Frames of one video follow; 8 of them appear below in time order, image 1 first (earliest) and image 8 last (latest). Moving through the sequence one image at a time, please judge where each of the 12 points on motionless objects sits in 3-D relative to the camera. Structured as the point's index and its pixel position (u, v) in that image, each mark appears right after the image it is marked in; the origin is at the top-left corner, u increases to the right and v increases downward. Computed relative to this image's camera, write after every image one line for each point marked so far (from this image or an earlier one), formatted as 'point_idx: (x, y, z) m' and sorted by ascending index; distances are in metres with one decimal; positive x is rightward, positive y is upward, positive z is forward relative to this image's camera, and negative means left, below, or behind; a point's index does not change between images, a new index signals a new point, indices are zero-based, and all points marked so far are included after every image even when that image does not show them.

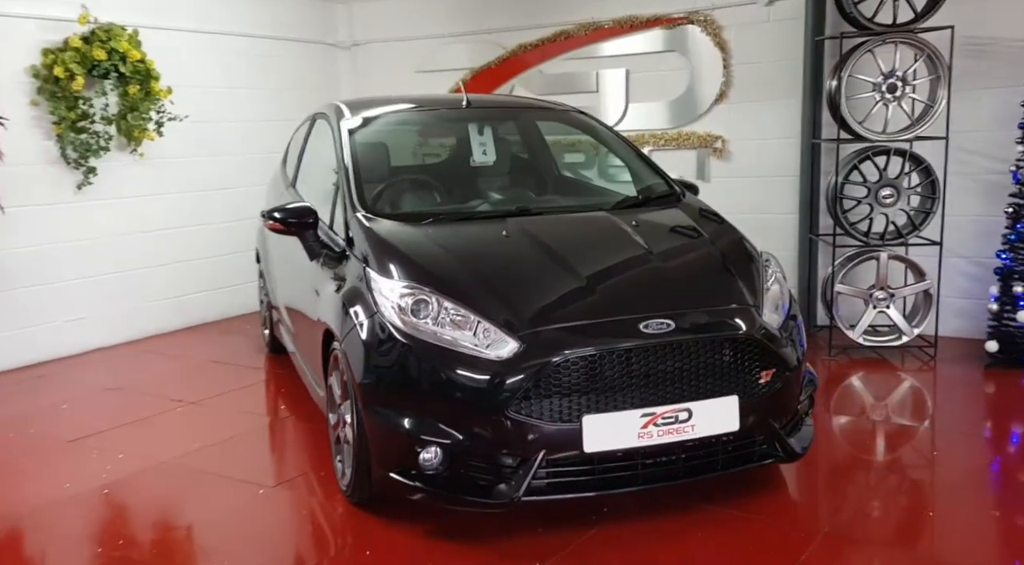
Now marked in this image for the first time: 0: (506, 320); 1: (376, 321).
0: (0.0, -0.1, +2.4) m
1: (-0.4, -0.1, +2.5) m
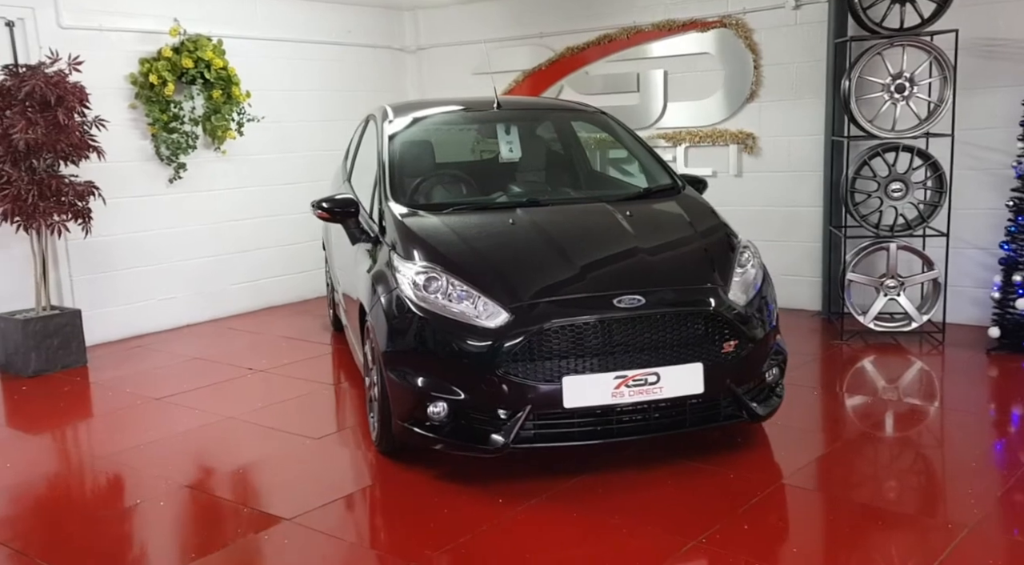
0: (0.0, 0.0, +2.9) m
1: (-0.4, 0.0, +3.0) m
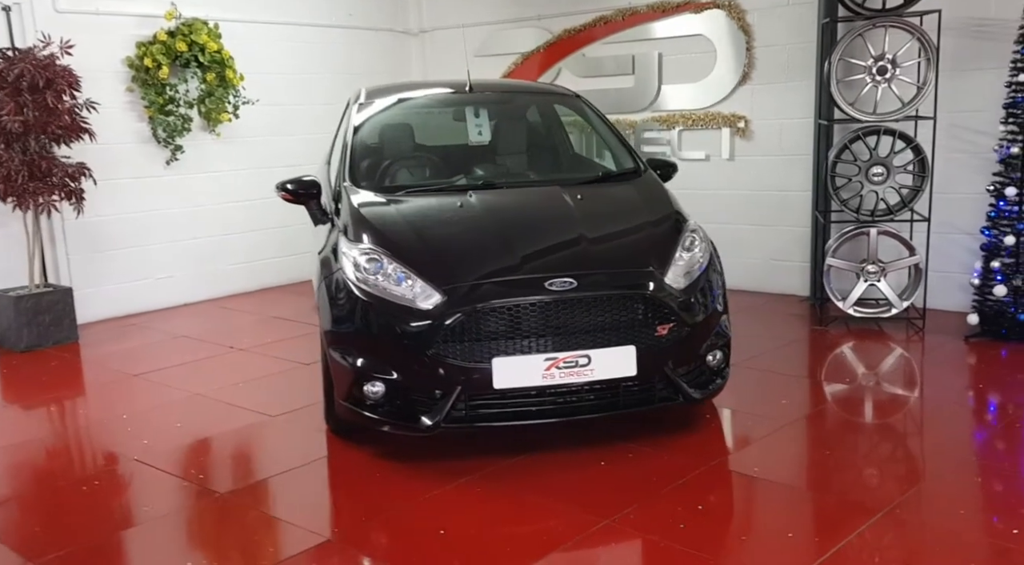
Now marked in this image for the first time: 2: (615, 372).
0: (-0.2, 0.0, +2.9) m
1: (-0.5, 0.0, +3.0) m
2: (+0.3, -0.3, +2.9) m
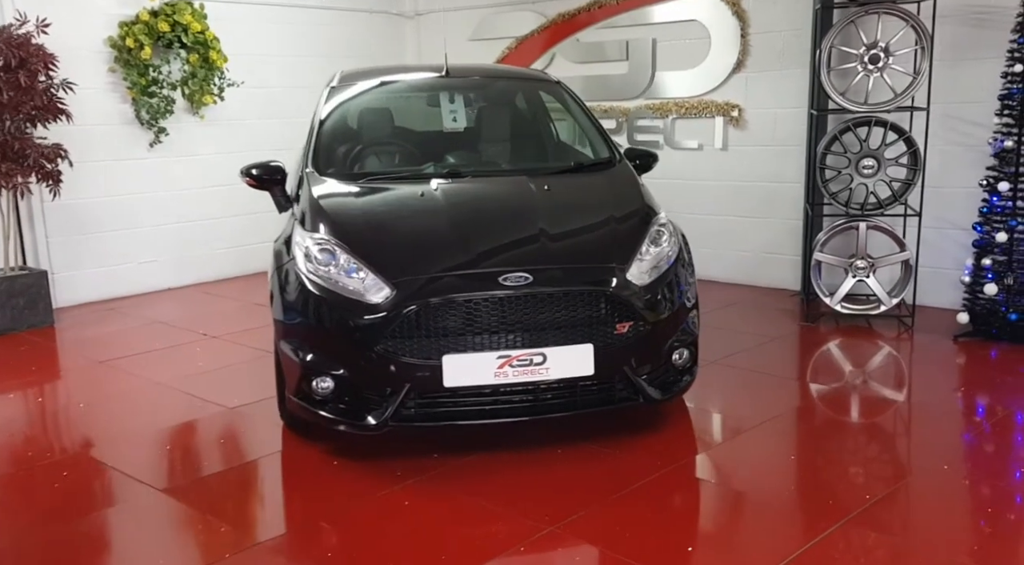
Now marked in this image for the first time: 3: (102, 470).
0: (-0.3, 0.0, +2.8) m
1: (-0.7, 0.0, +3.0) m
2: (+0.2, -0.3, +2.8) m
3: (-1.4, -0.6, +3.2) m
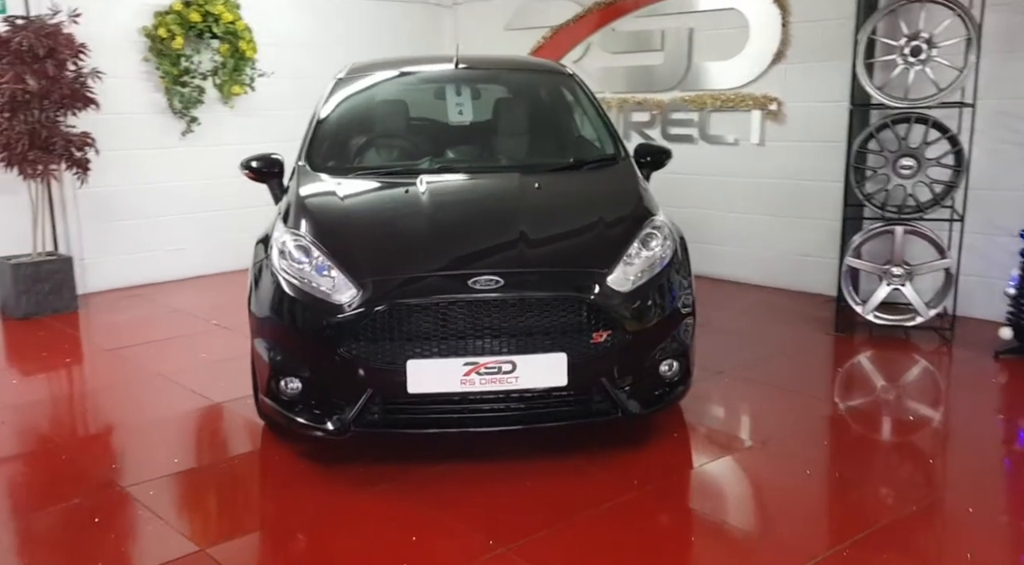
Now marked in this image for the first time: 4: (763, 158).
0: (-0.4, 0.0, +2.7) m
1: (-0.7, +0.1, +2.9) m
2: (+0.1, -0.3, +2.6) m
3: (-1.4, -0.6, +3.2) m
4: (+1.3, +0.7, +5.1) m
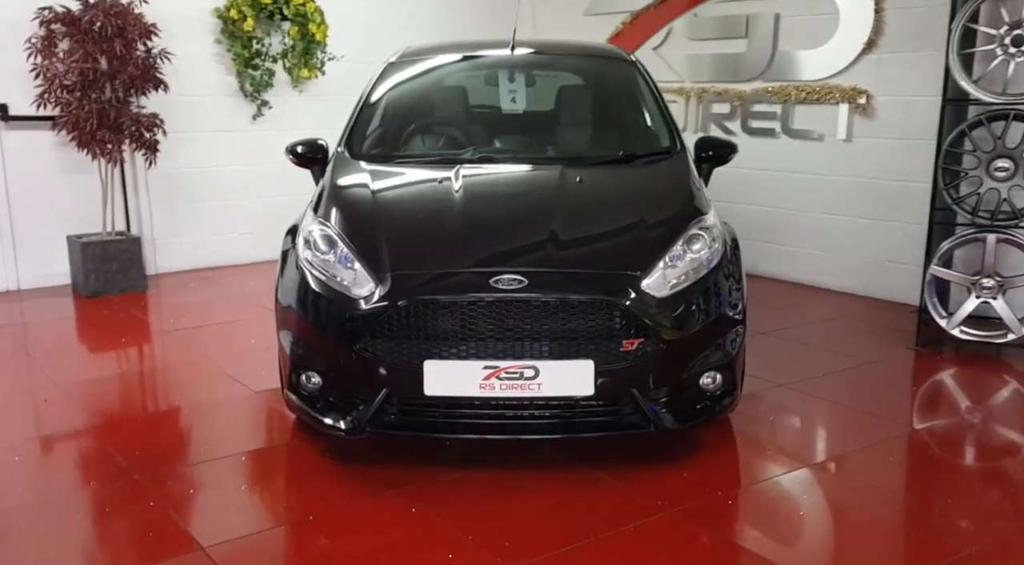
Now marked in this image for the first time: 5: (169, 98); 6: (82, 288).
0: (-0.3, +0.1, +2.6) m
1: (-0.6, +0.1, +2.8) m
2: (+0.1, -0.3, +2.4) m
3: (-1.3, -0.5, +3.2) m
4: (+1.7, +0.6, +4.8) m
5: (-1.8, +1.0, +5.1) m
6: (-2.2, 0.0, +4.8) m
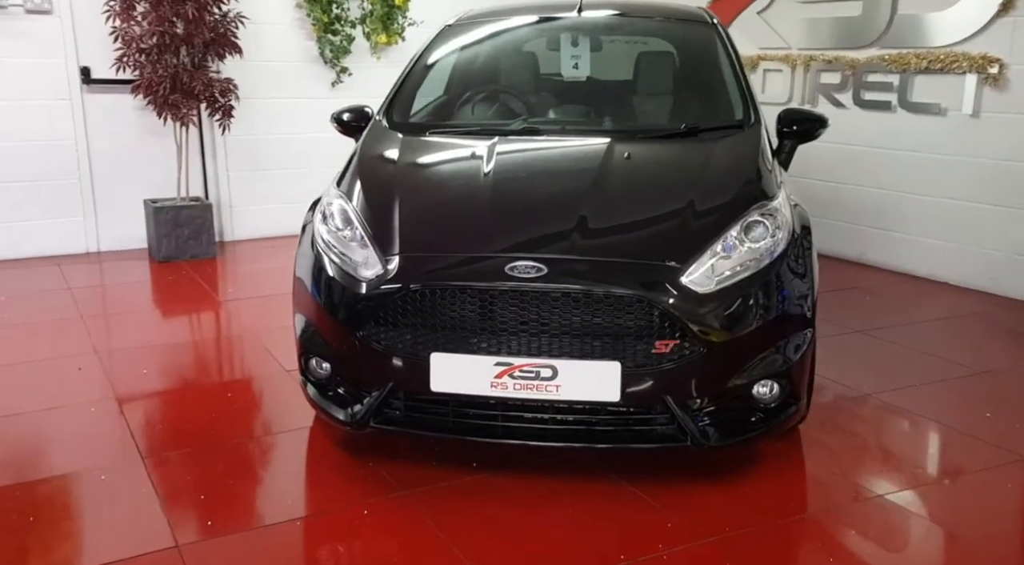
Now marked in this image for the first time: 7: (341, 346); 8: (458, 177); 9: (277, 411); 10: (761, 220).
0: (-0.3, +0.1, +2.3) m
1: (-0.5, +0.1, +2.6) m
2: (+0.2, -0.2, +2.1) m
3: (-1.2, -0.4, +3.1) m
4: (+2.0, +0.7, +4.2) m
5: (-1.4, +1.2, +5.0) m
6: (-1.8, +0.1, +4.8) m
7: (-0.4, -0.2, +2.4) m
8: (-0.1, +0.3, +2.5) m
9: (-0.7, -0.4, +3.1) m
10: (+0.6, +0.2, +2.3) m
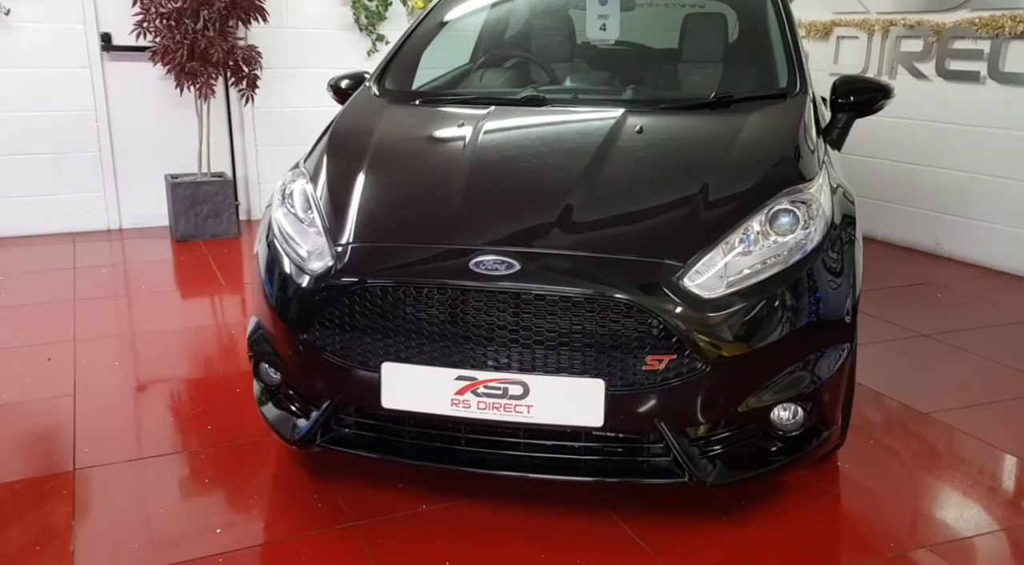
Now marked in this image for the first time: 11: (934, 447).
0: (-0.3, +0.1, +2.0) m
1: (-0.5, +0.2, +2.3) m
2: (+0.1, -0.2, +1.8) m
3: (-1.2, -0.4, +2.9) m
4: (+2.2, +0.7, +3.6) m
5: (-1.1, +1.3, +4.8) m
6: (-1.6, +0.2, +4.6) m
7: (-0.4, -0.1, +2.0) m
8: (-0.1, +0.3, +2.2) m
9: (-0.7, -0.4, +2.8) m
10: (+0.6, +0.1, +1.9) m
11: (+1.1, -0.5, +2.5) m
